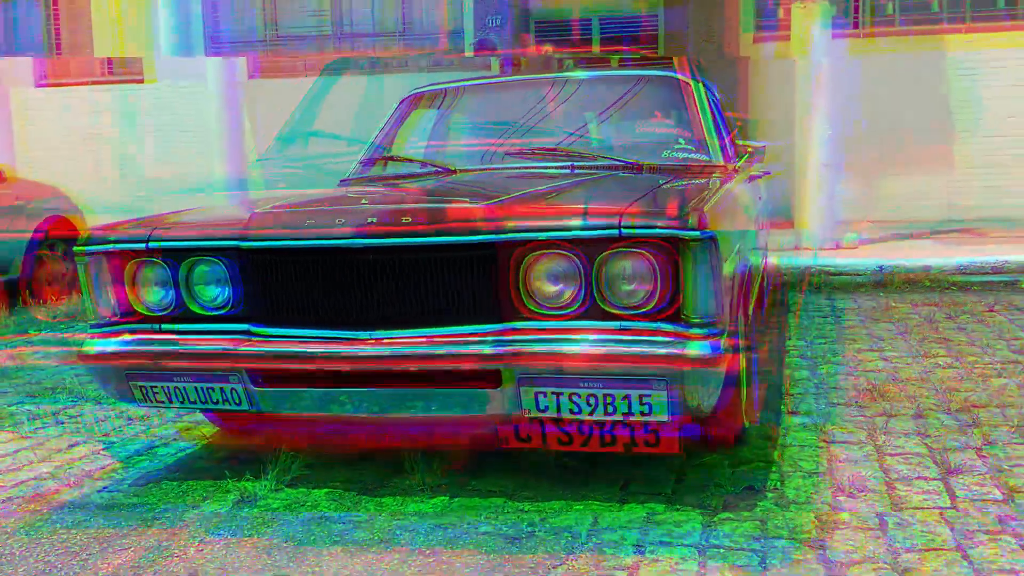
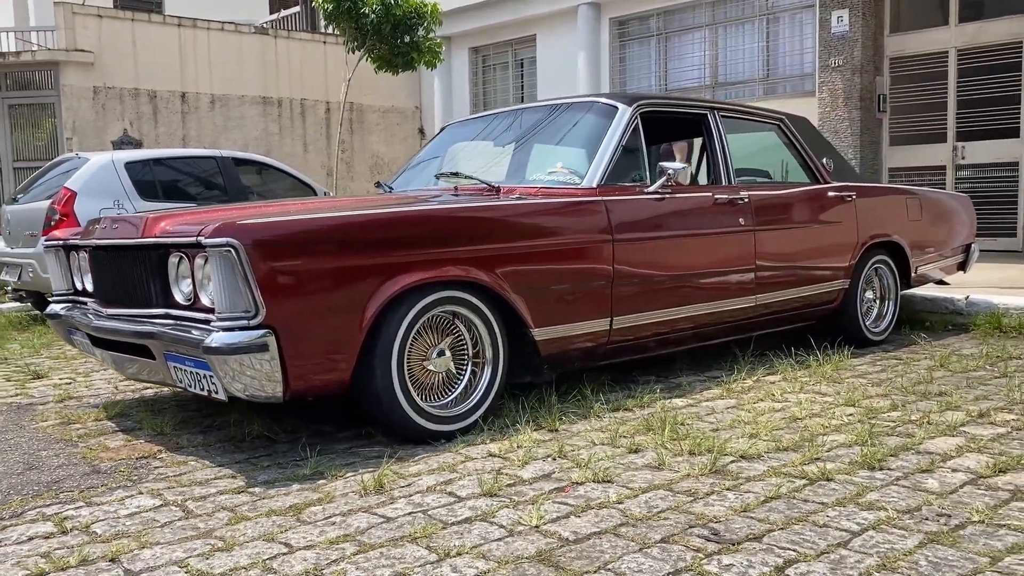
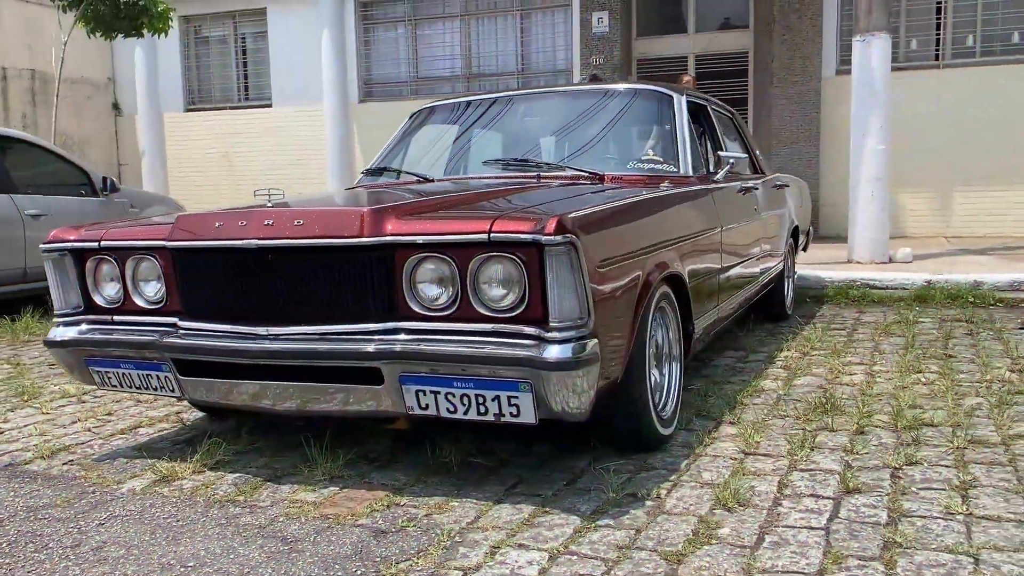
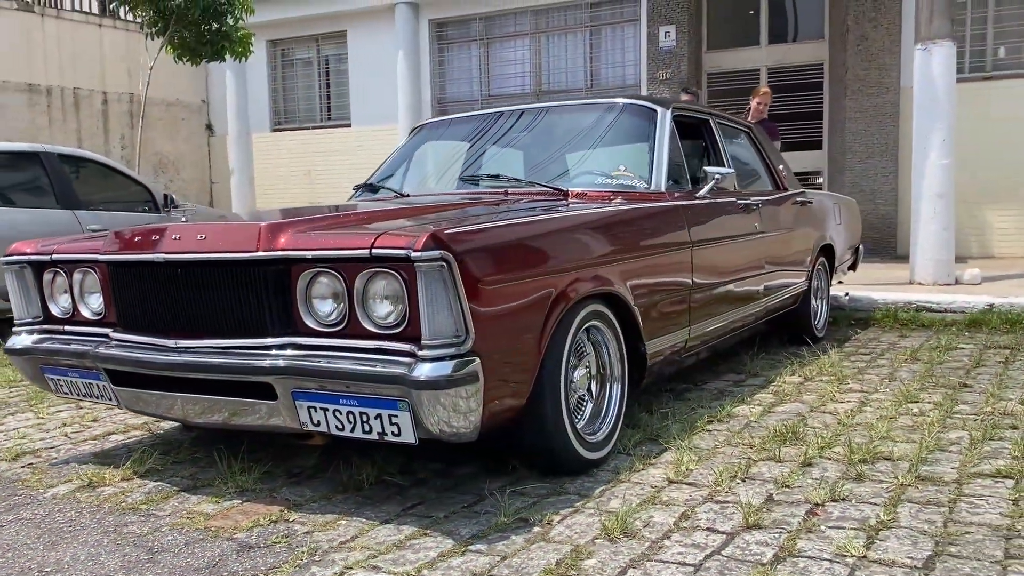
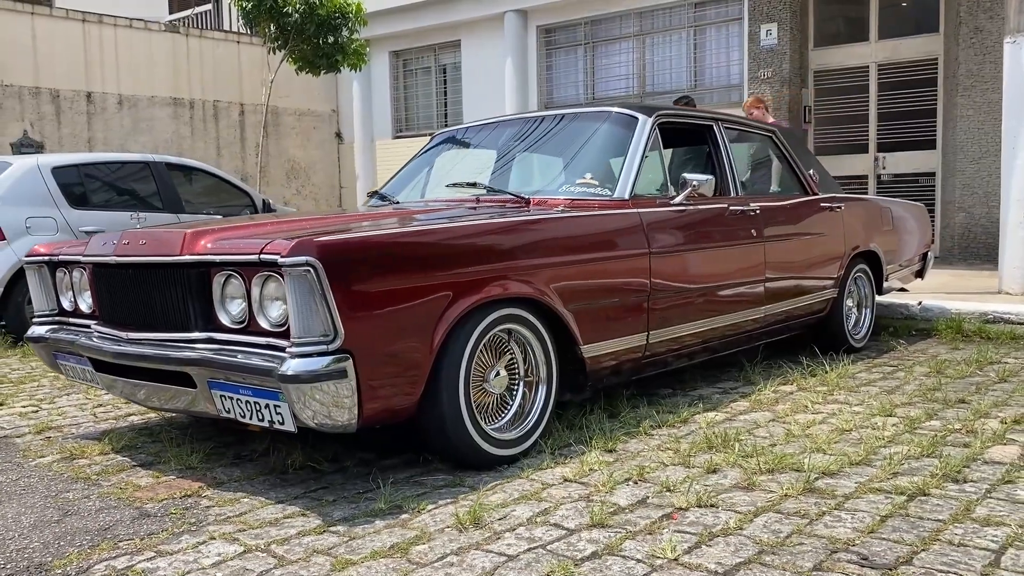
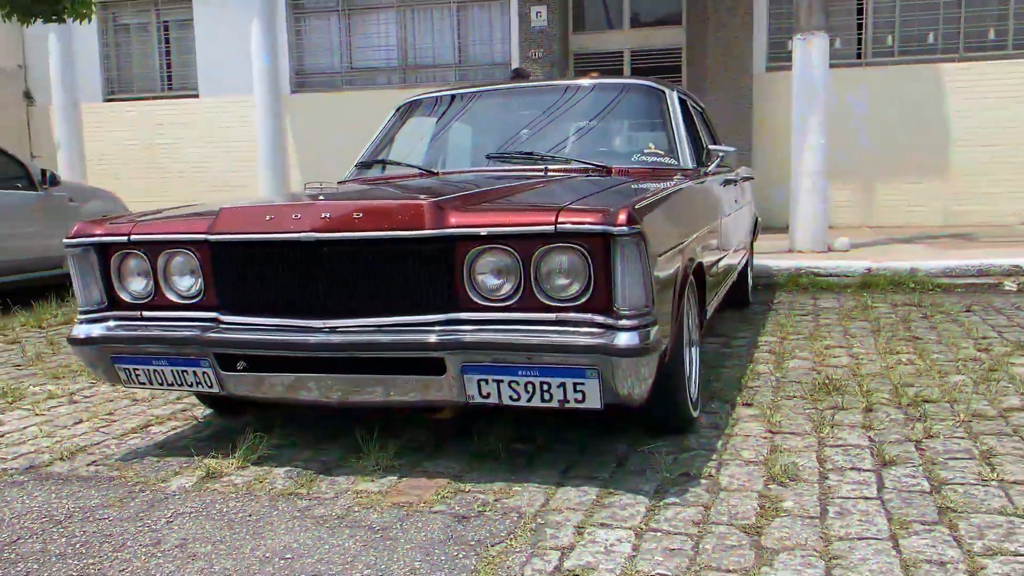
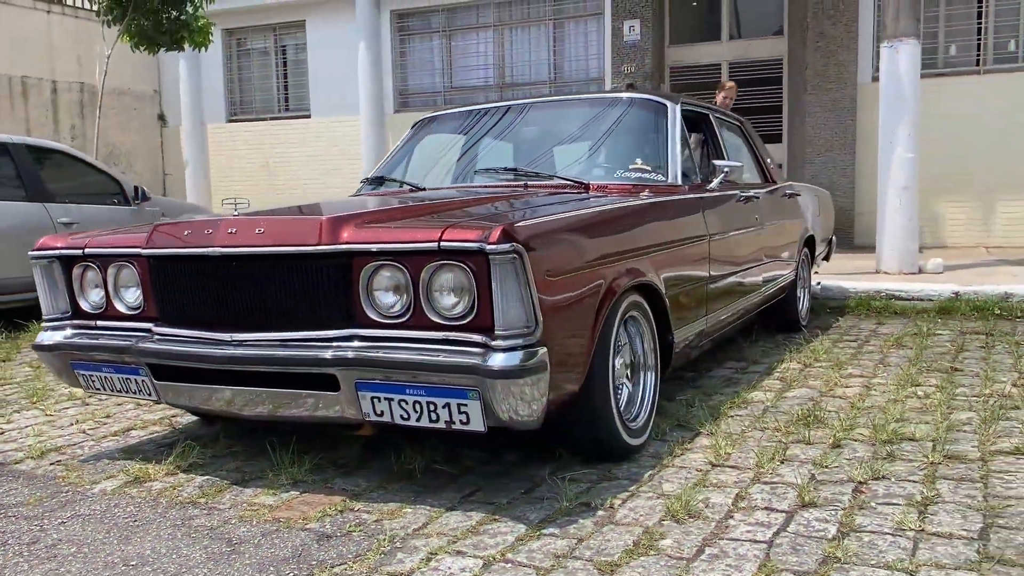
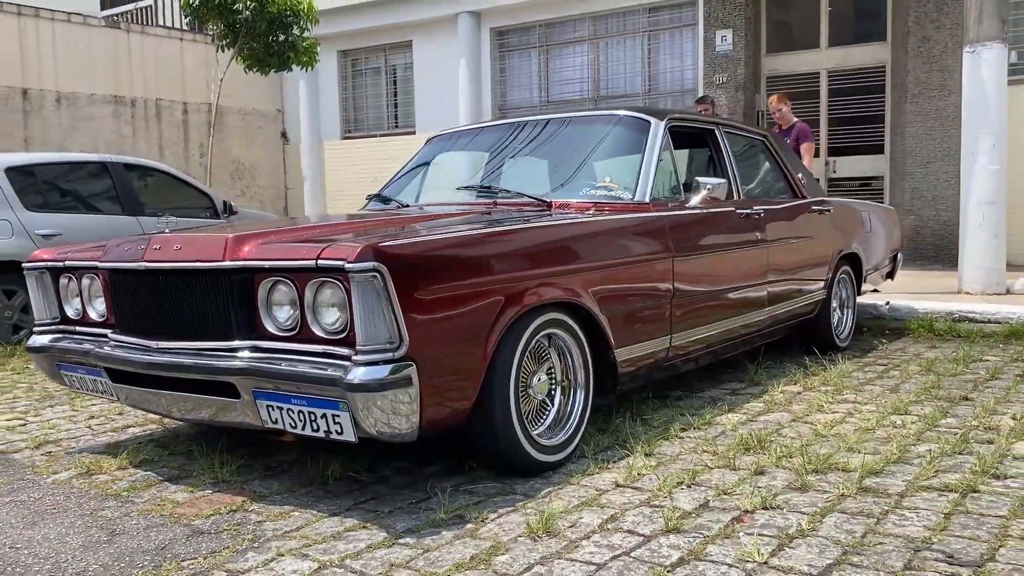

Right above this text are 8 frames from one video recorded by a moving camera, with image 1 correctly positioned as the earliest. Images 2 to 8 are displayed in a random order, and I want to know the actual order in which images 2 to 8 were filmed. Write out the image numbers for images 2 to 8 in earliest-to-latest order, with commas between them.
6, 3, 7, 4, 8, 5, 2
